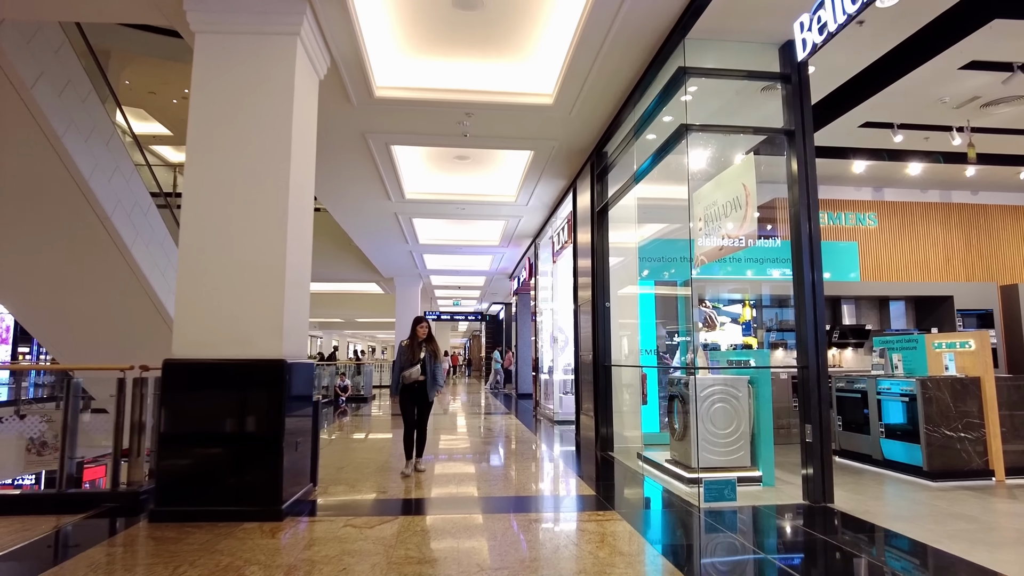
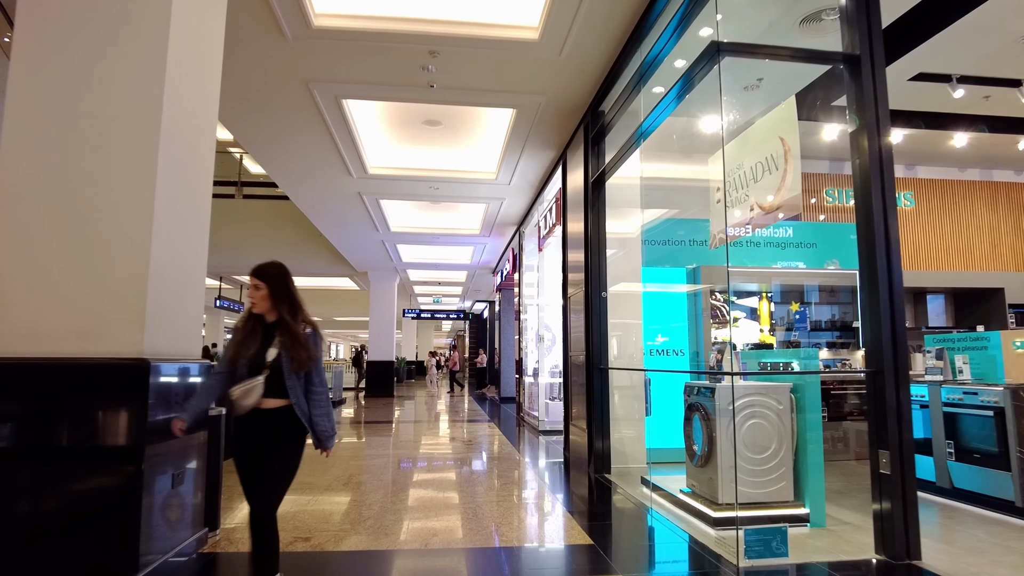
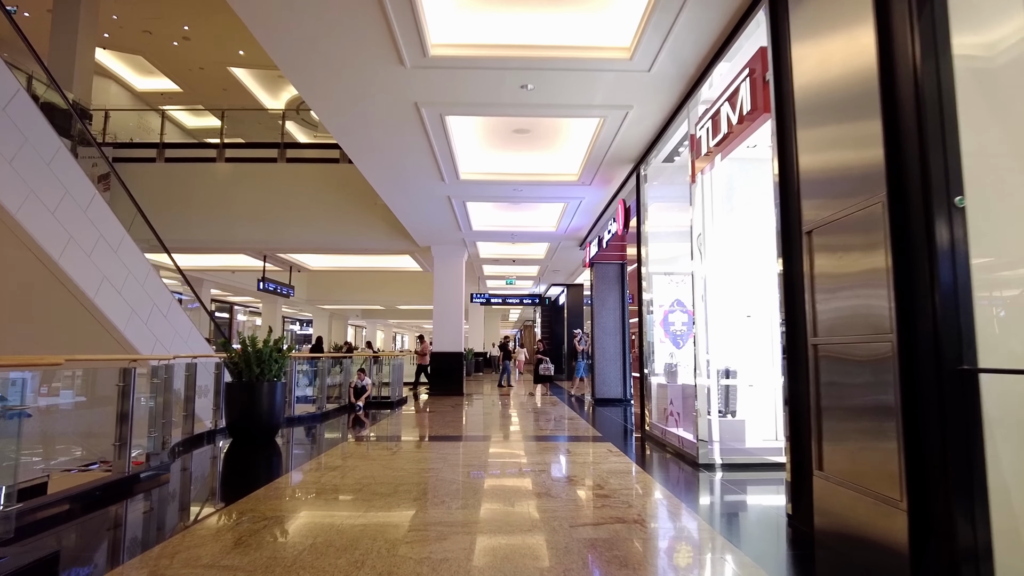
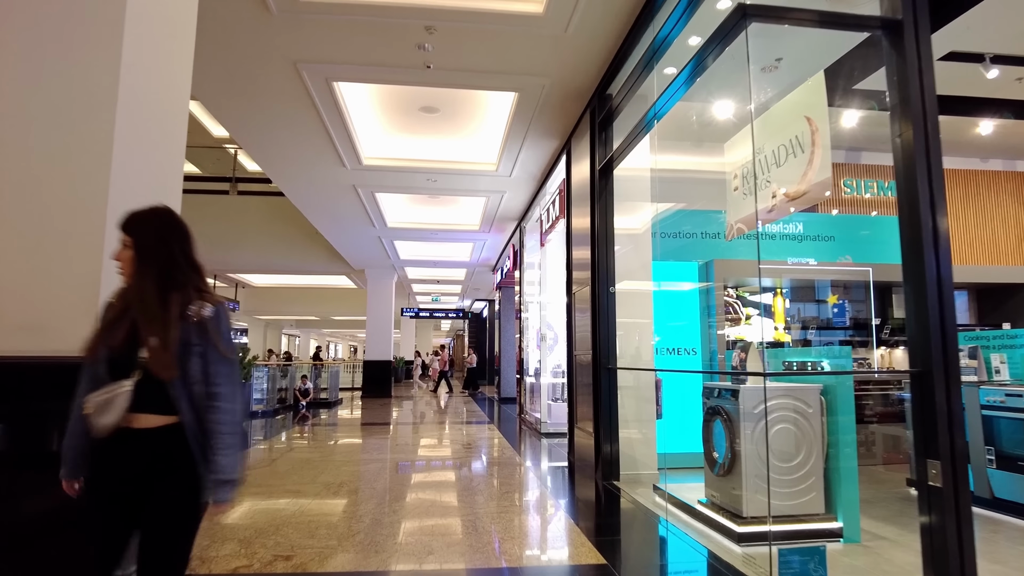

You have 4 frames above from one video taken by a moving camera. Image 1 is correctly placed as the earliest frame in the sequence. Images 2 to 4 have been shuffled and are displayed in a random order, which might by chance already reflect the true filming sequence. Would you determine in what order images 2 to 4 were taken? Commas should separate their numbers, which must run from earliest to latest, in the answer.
2, 4, 3
